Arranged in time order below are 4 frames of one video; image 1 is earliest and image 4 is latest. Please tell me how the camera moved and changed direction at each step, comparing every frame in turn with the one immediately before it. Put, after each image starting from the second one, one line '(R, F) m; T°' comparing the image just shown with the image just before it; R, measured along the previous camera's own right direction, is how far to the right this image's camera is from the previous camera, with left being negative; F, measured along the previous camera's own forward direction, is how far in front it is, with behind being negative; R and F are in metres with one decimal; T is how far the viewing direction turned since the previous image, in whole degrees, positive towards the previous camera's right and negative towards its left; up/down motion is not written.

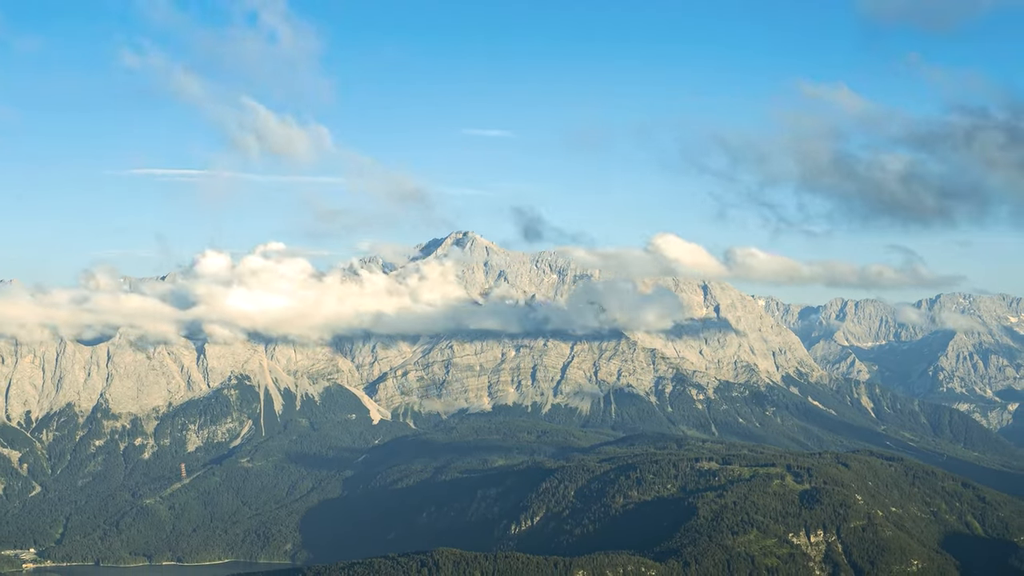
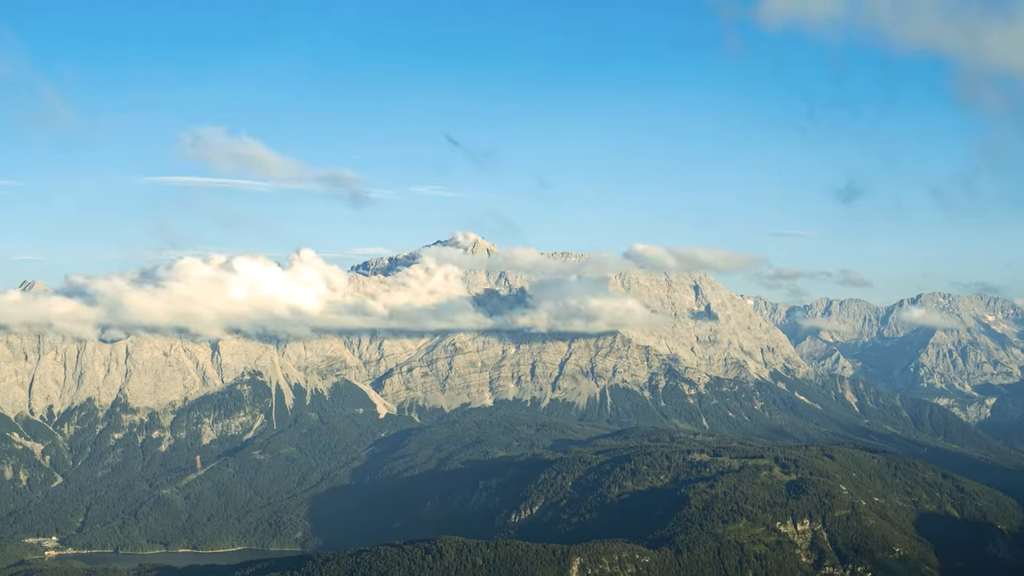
(+1.5, -20.4) m; 0°
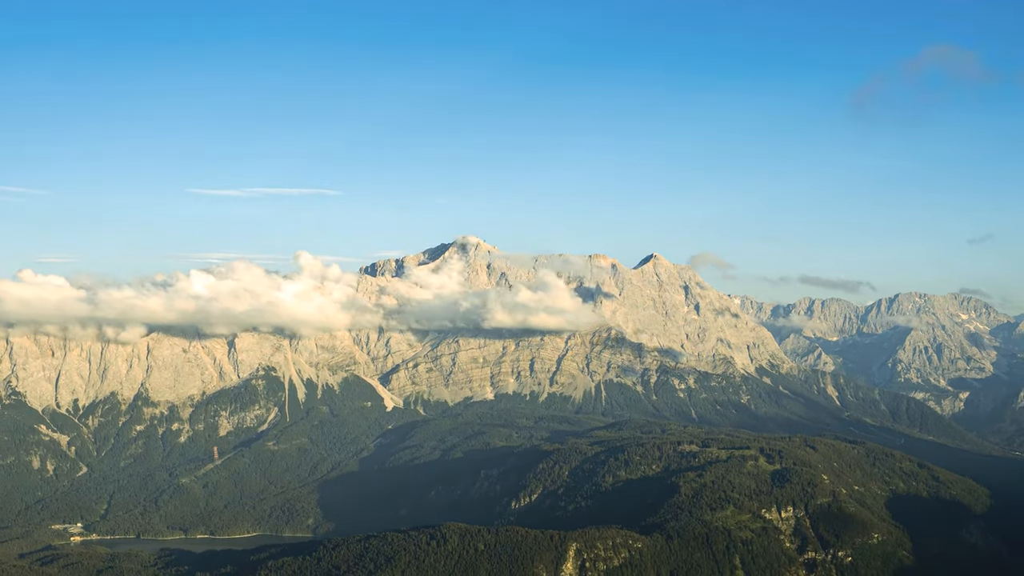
(+1.9, -26.3) m; 0°
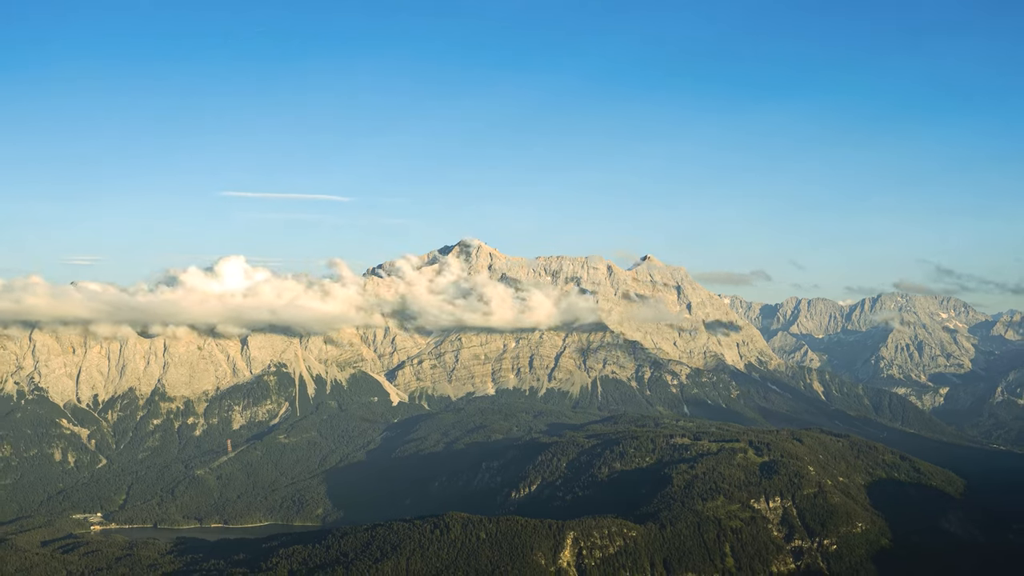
(+1.8, -22.5) m; 0°
